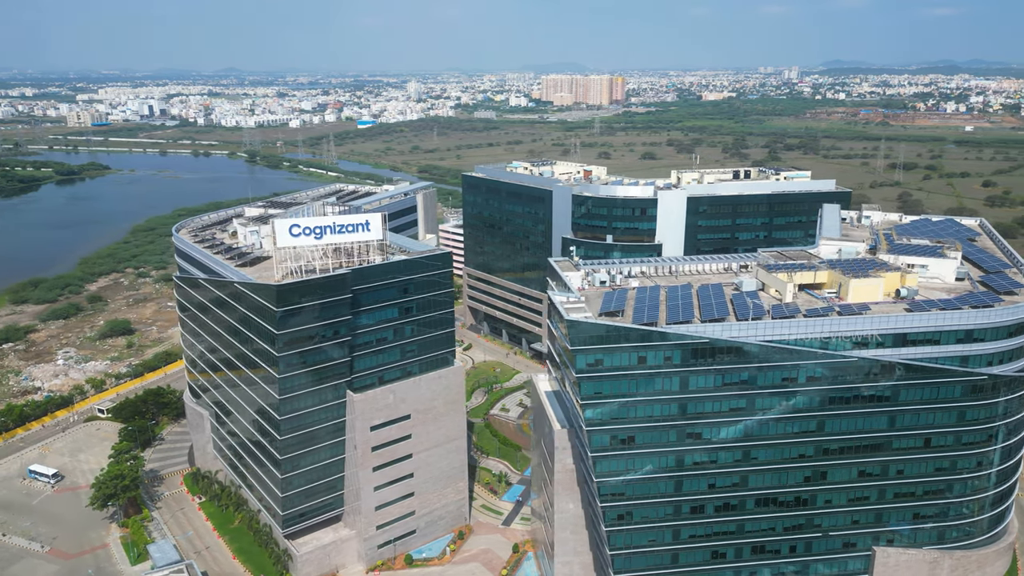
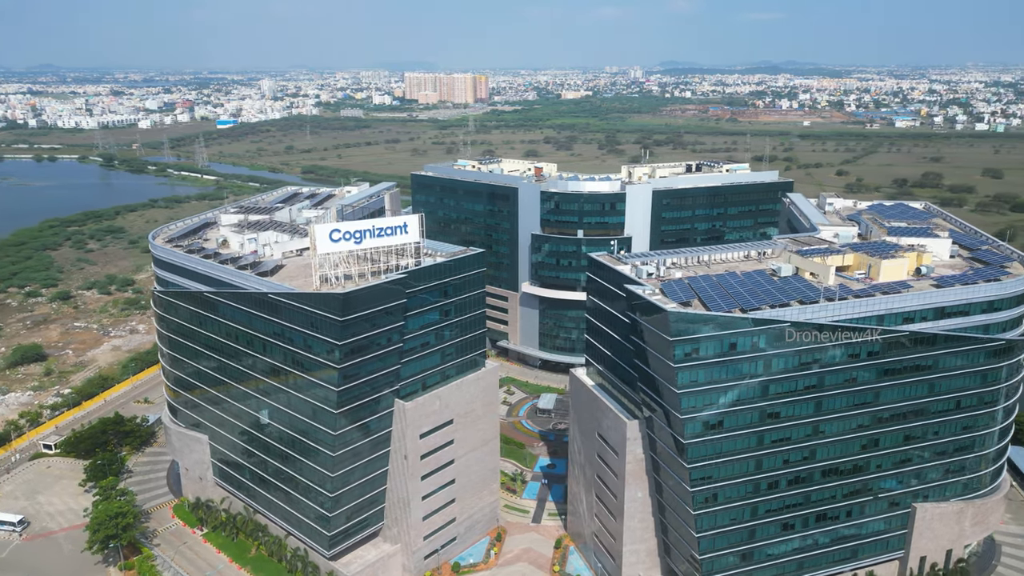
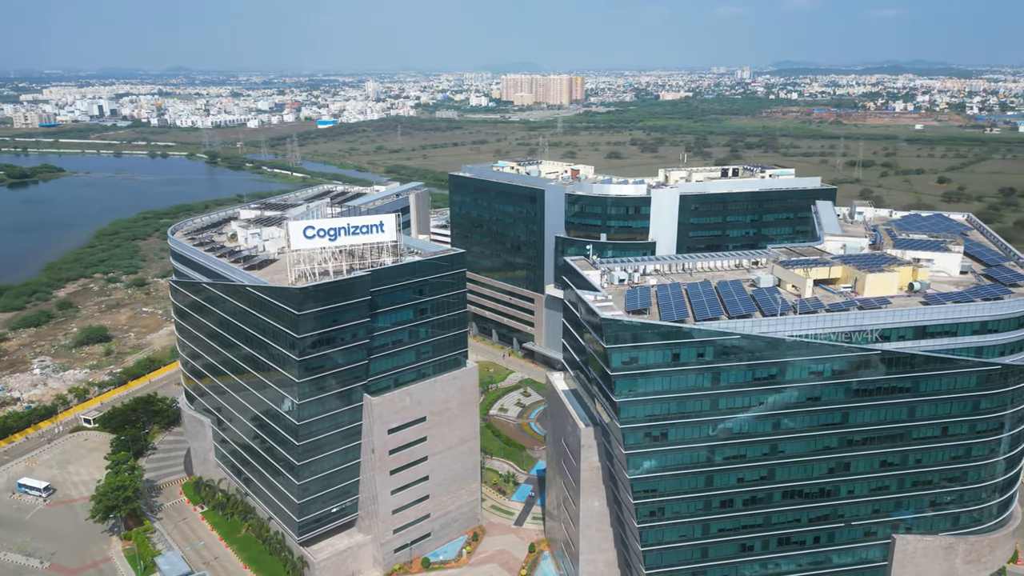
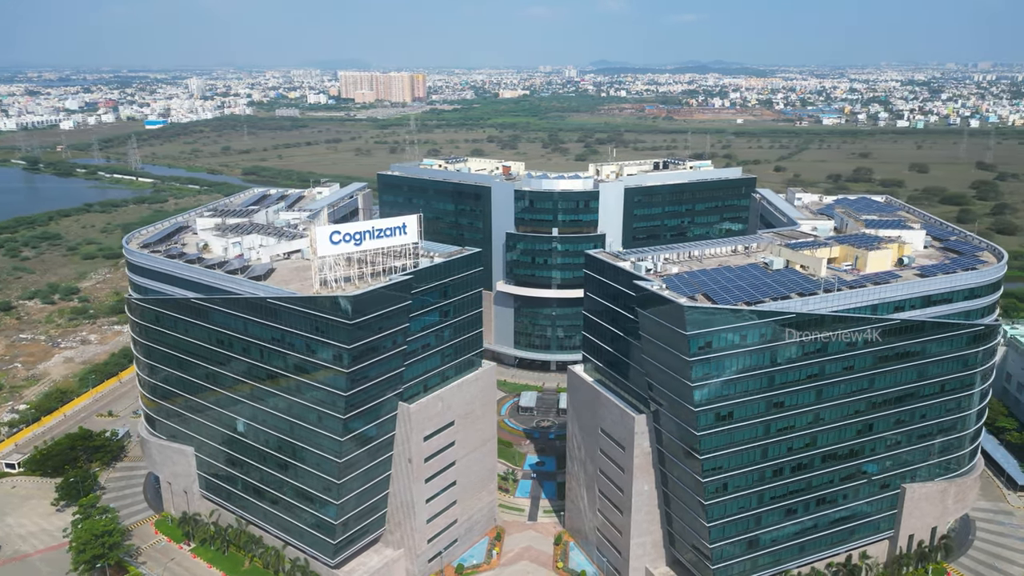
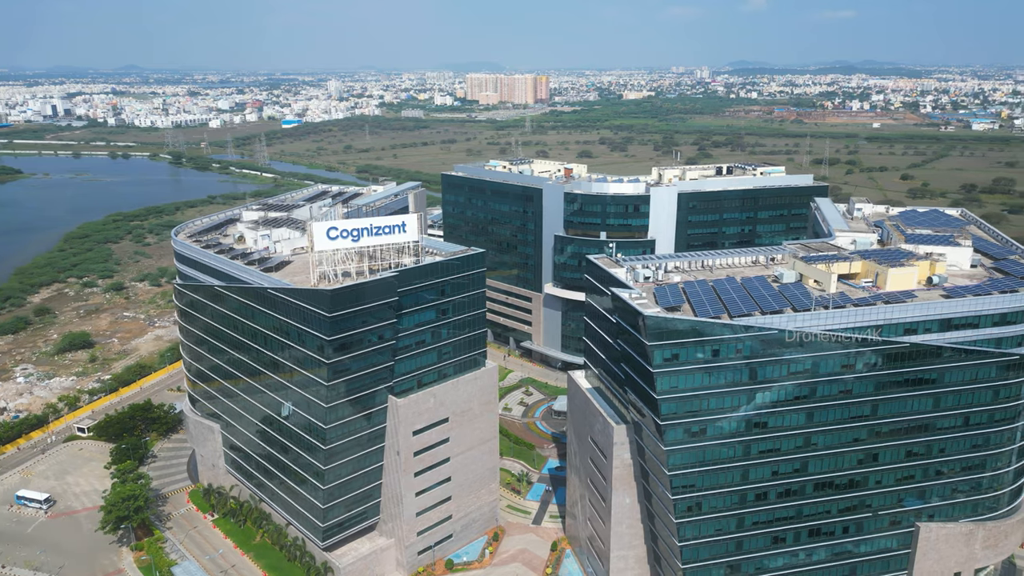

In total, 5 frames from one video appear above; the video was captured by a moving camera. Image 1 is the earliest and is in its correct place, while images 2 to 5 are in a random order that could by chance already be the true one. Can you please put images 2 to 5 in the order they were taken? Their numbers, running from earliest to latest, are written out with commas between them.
3, 5, 2, 4
